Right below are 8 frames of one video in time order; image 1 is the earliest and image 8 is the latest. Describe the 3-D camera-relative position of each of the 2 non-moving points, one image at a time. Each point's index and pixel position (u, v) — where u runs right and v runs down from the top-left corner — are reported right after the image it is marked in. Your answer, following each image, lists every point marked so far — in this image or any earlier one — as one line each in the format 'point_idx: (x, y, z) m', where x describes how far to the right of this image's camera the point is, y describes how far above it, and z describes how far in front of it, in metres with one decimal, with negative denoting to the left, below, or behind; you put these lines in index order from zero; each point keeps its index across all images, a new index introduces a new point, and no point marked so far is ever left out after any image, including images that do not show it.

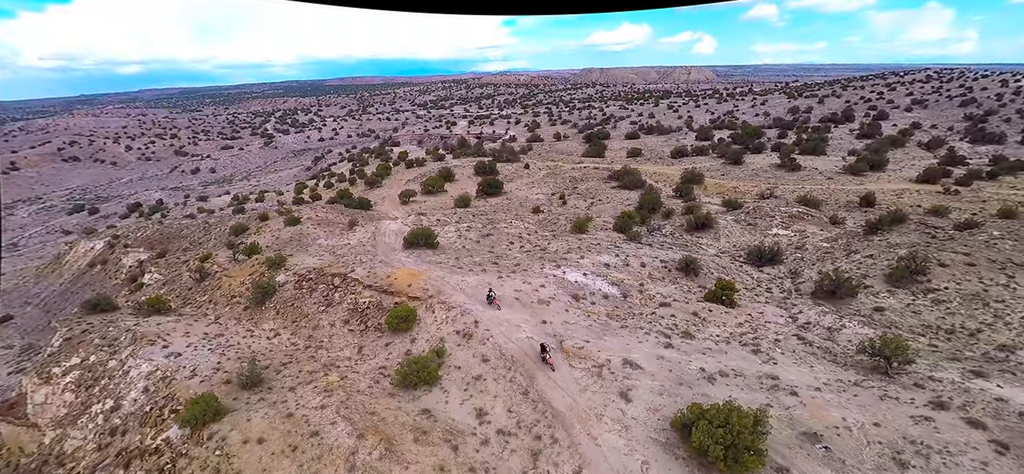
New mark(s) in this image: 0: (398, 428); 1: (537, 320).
0: (-2.8, -4.9, +9.9) m
1: (+1.0, -2.9, +13.2) m
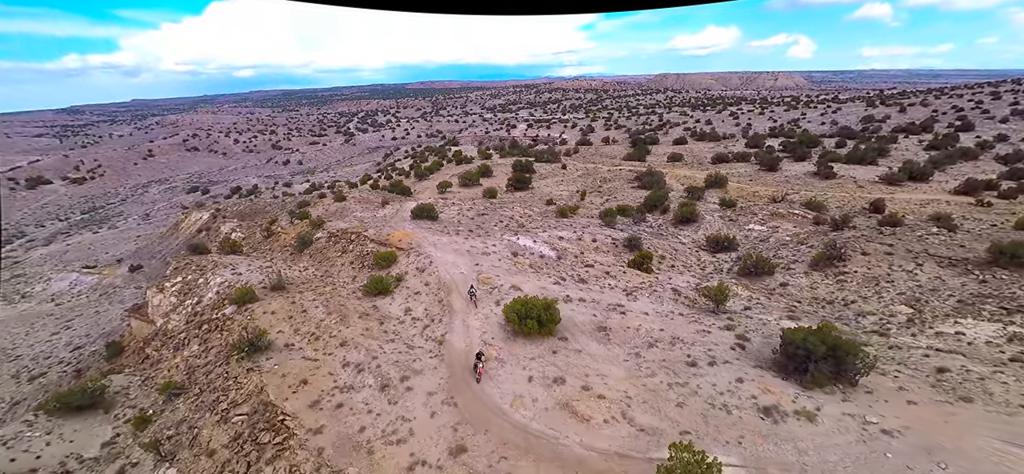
0: (-5.9, -2.9, +15.1) m
1: (-1.6, -1.3, +17.8) m
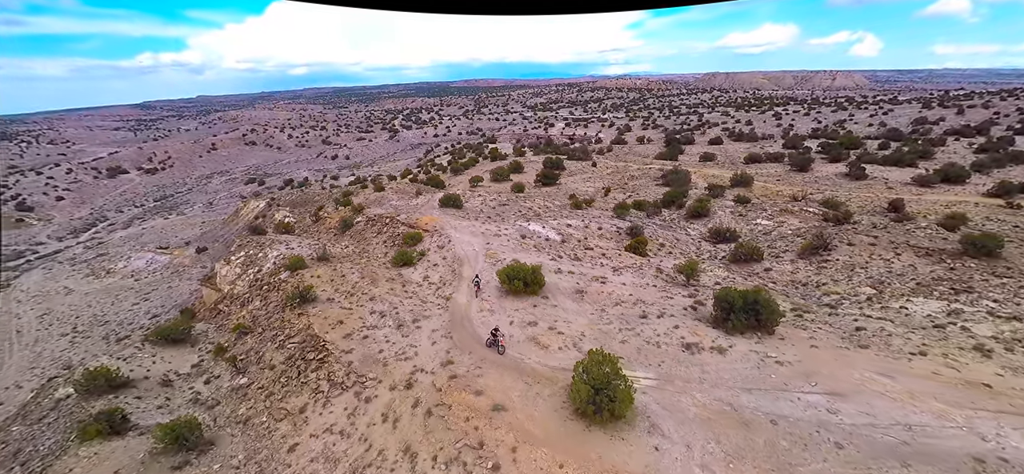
0: (-5.9, -1.9, +18.3) m
1: (-1.4, -0.3, +20.6) m
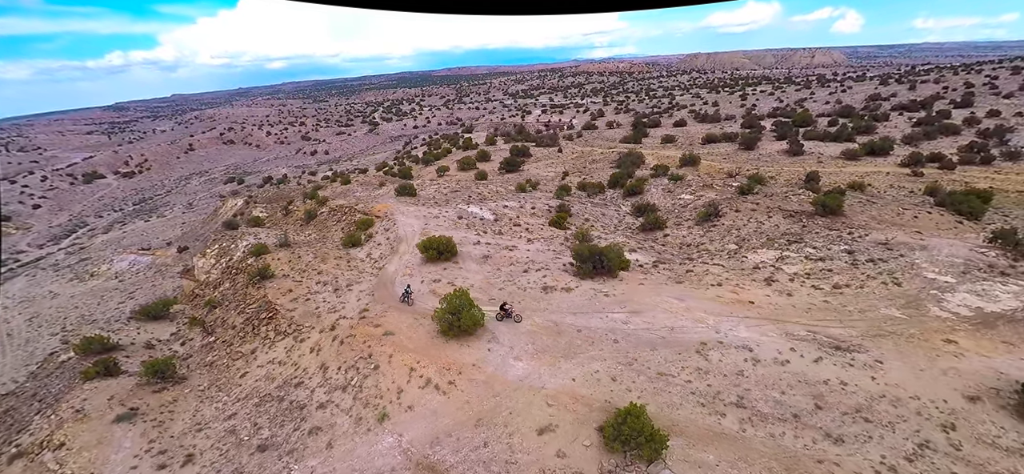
0: (-9.7, -1.0, +21.3) m
1: (-5.2, +0.8, +23.7) m
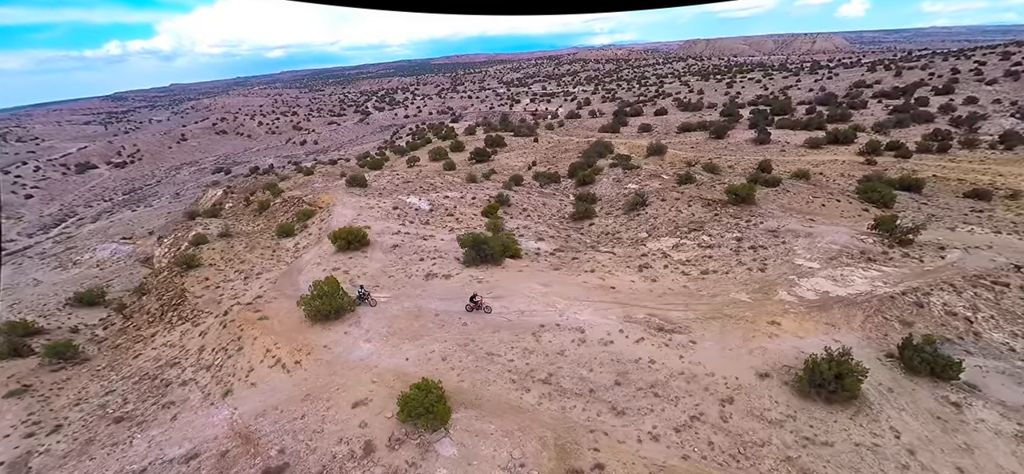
0: (-13.9, -0.5, +22.1) m
1: (-9.5, +1.4, +24.4) m
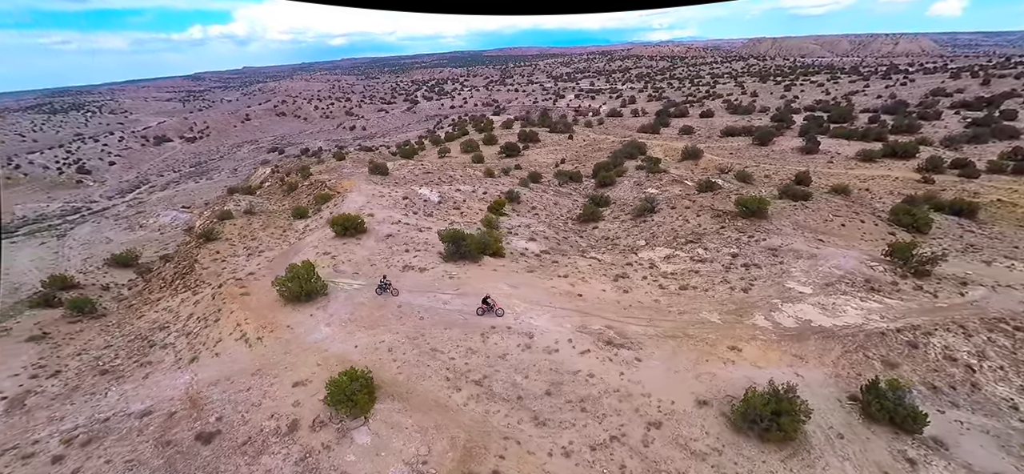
0: (-14.0, +0.7, +23.5) m
1: (-9.2, +2.3, +25.3) m
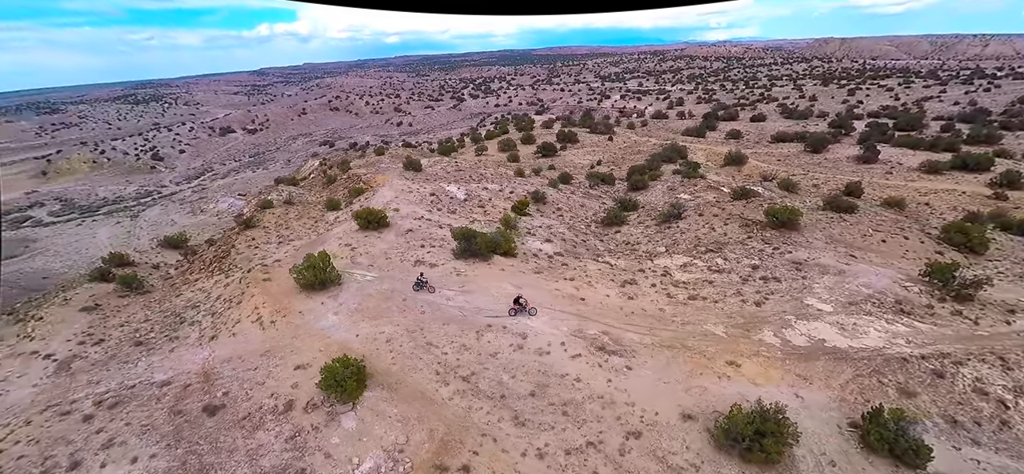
0: (-12.7, +1.3, +24.9) m
1: (-7.7, +2.7, +26.2) m
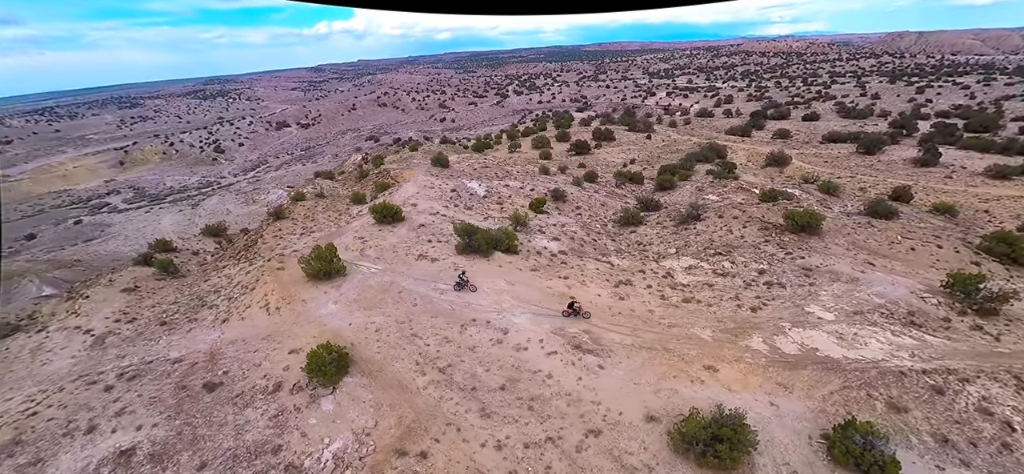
0: (-11.7, +1.9, +26.4) m
1: (-6.6, +3.1, +27.2) m
